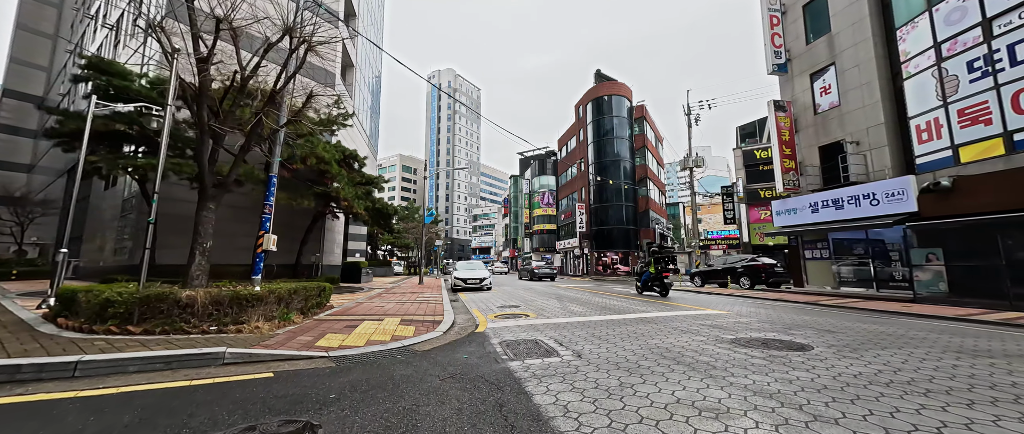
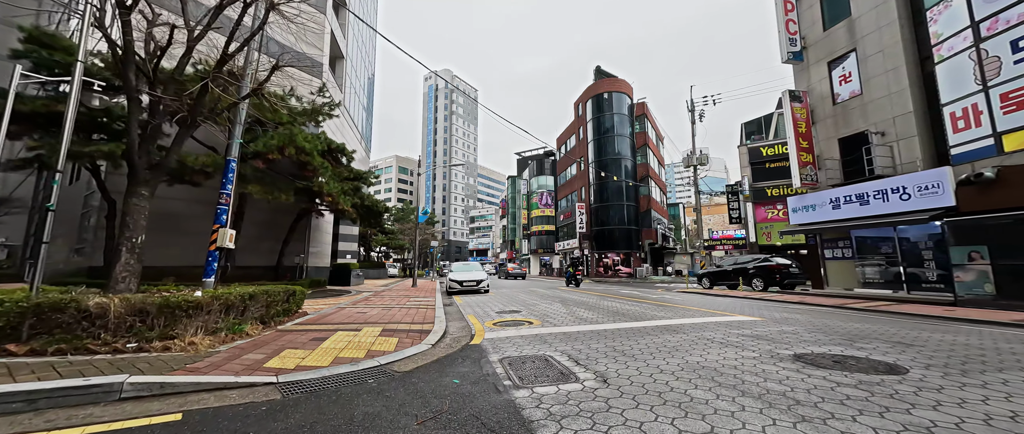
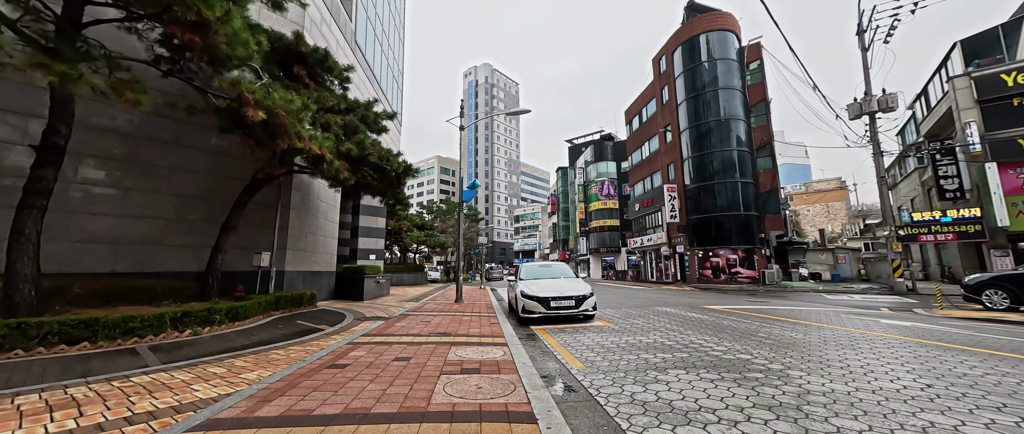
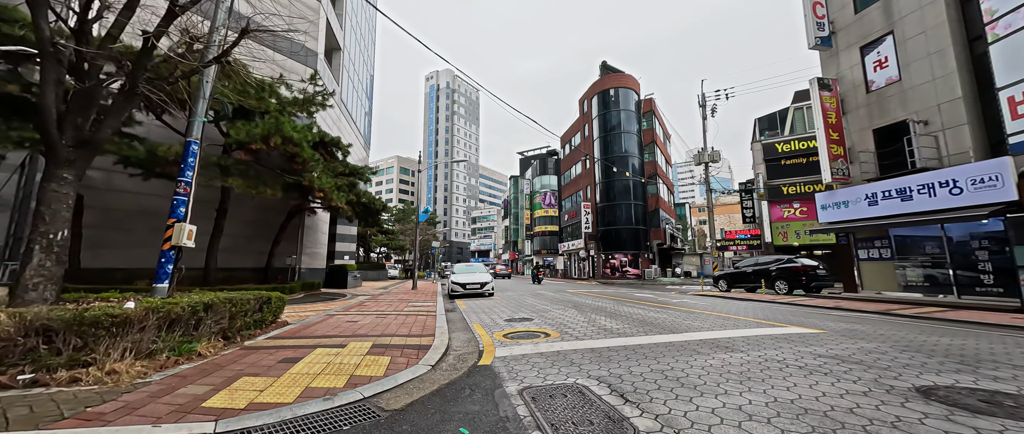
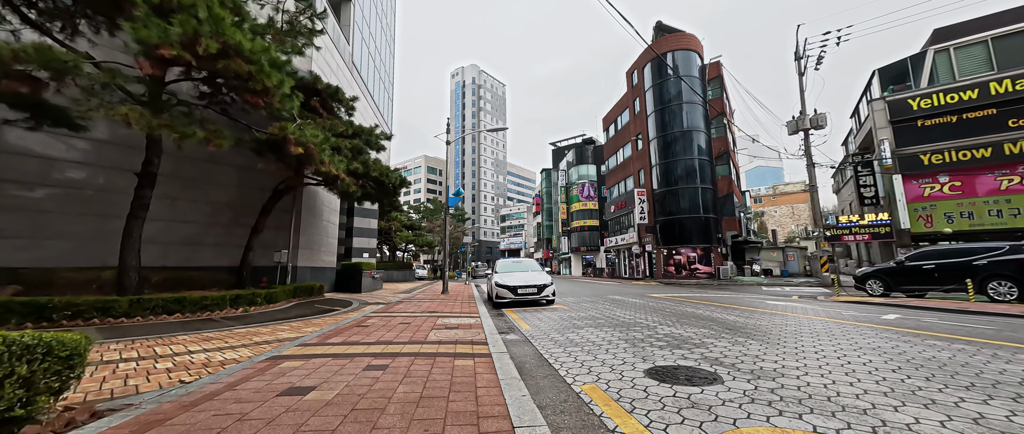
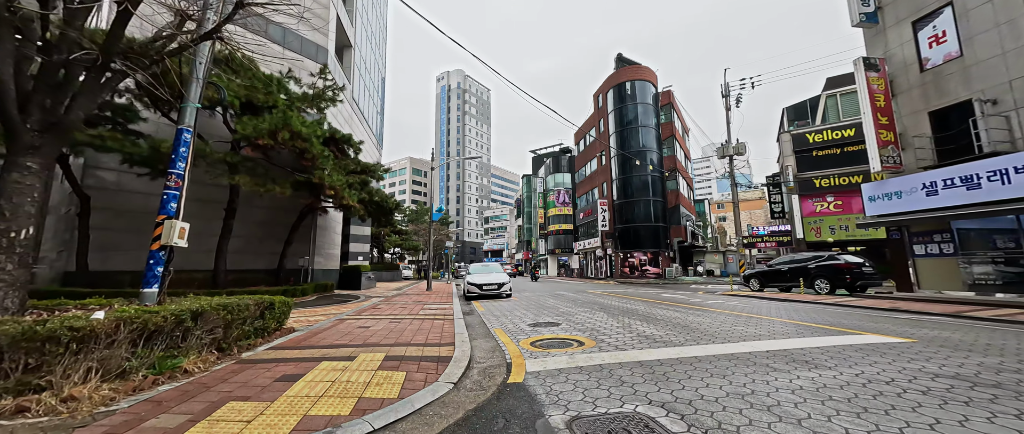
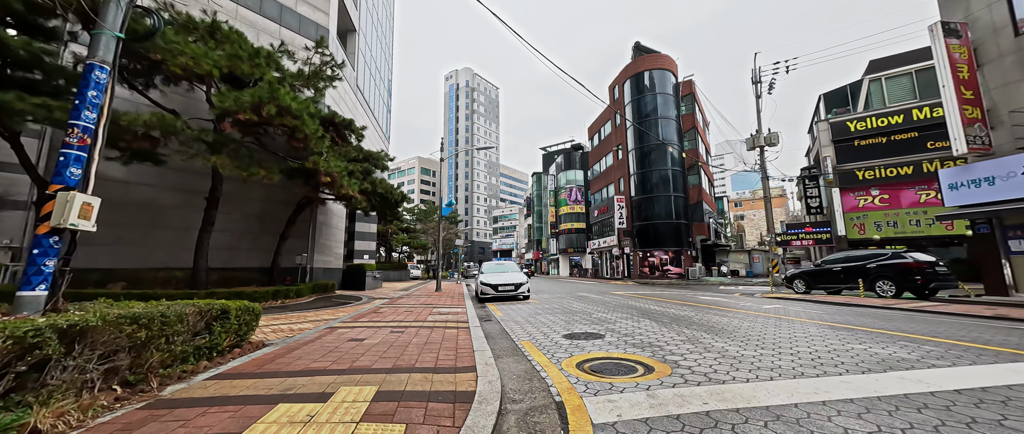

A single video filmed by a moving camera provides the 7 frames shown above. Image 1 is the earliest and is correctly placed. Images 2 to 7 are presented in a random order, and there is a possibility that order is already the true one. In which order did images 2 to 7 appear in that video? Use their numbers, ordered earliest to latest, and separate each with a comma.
2, 4, 6, 7, 5, 3
